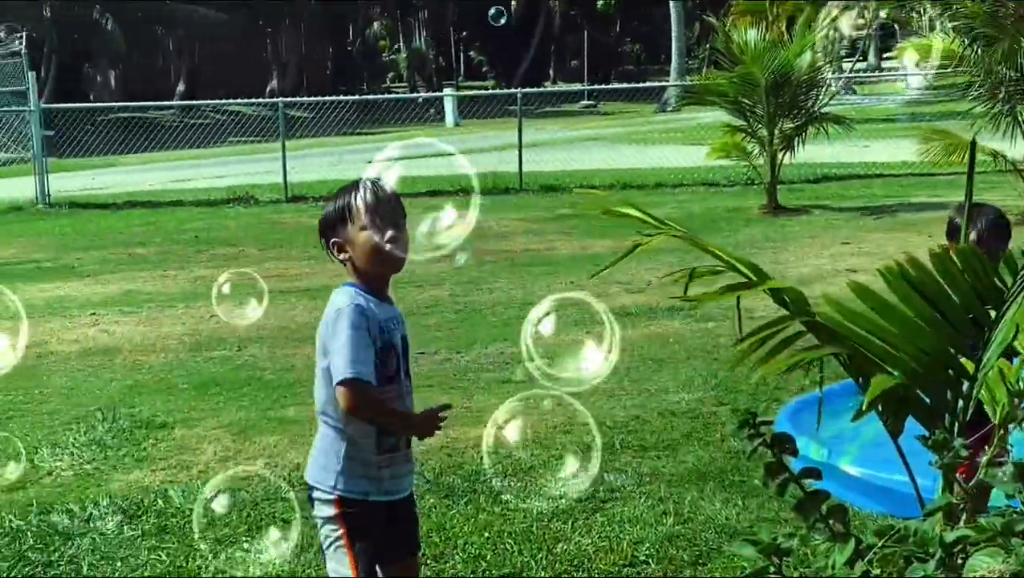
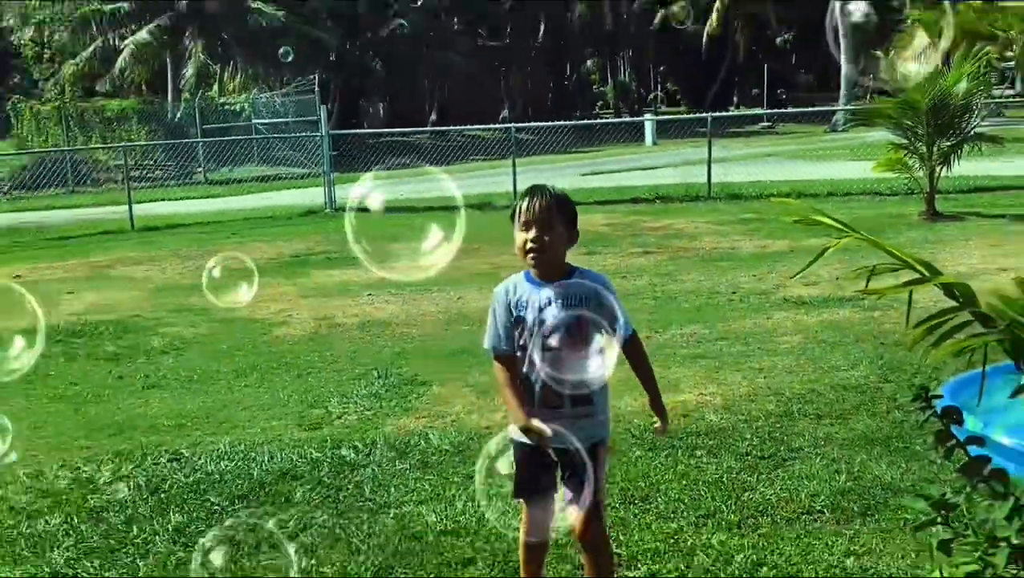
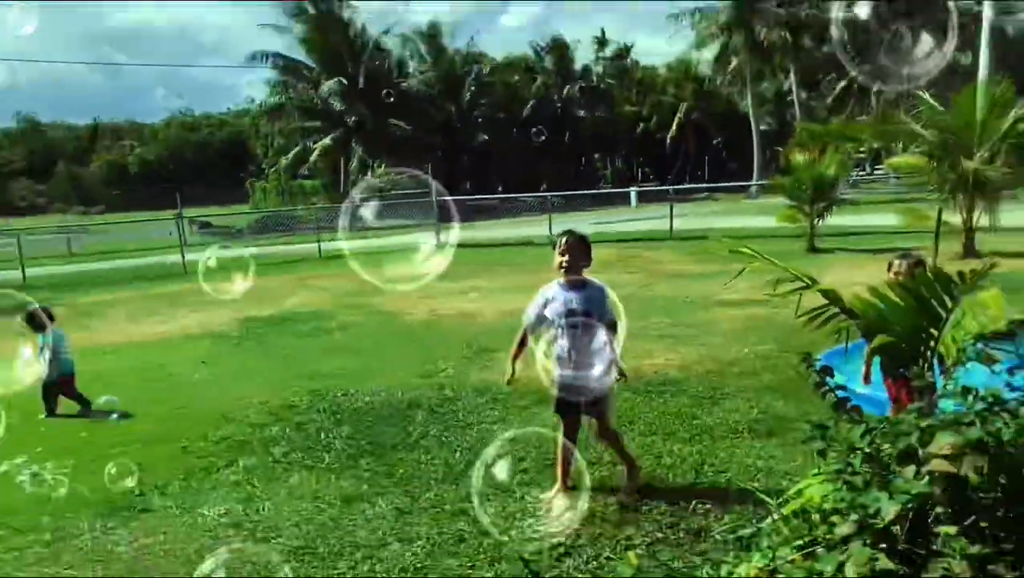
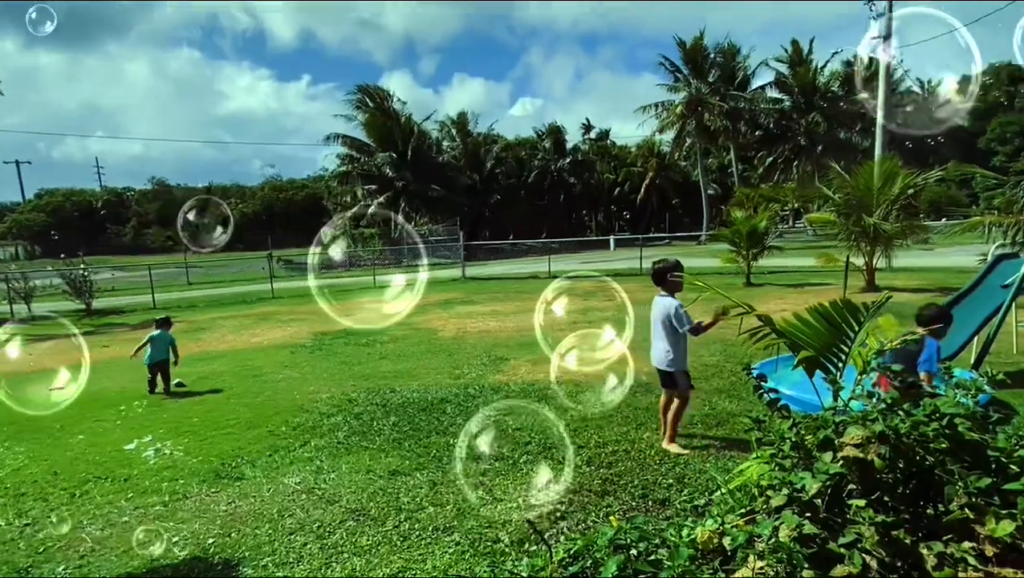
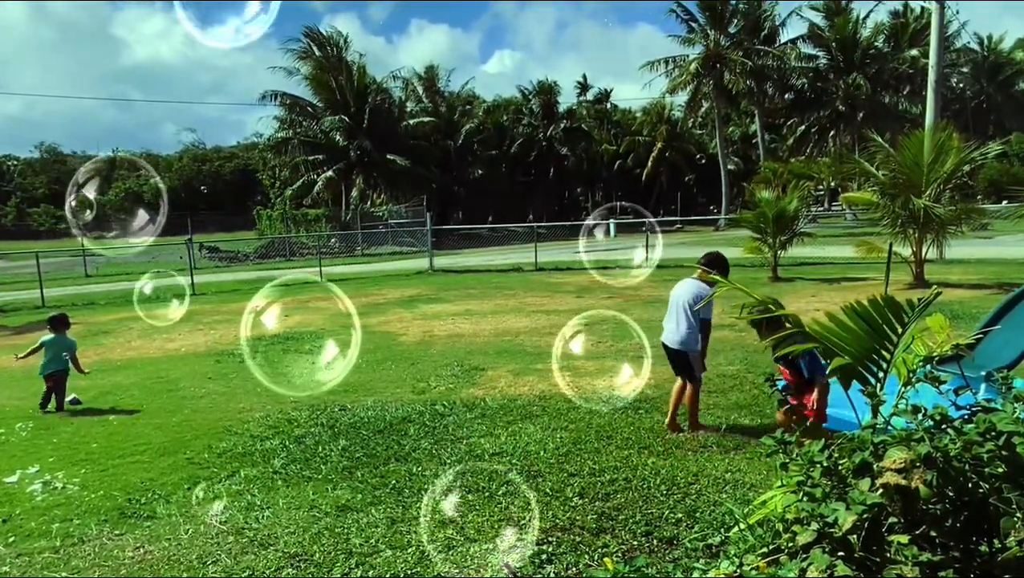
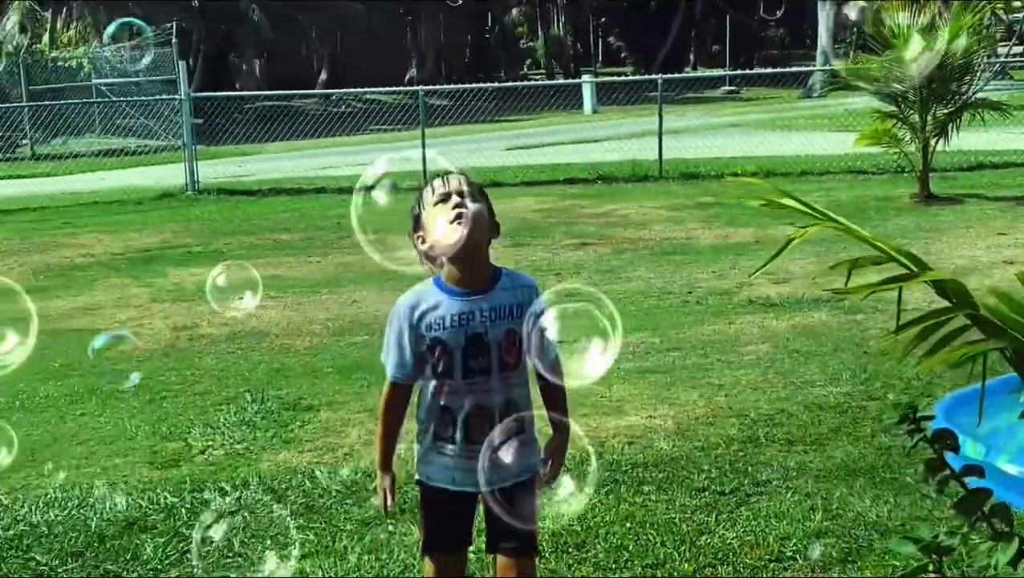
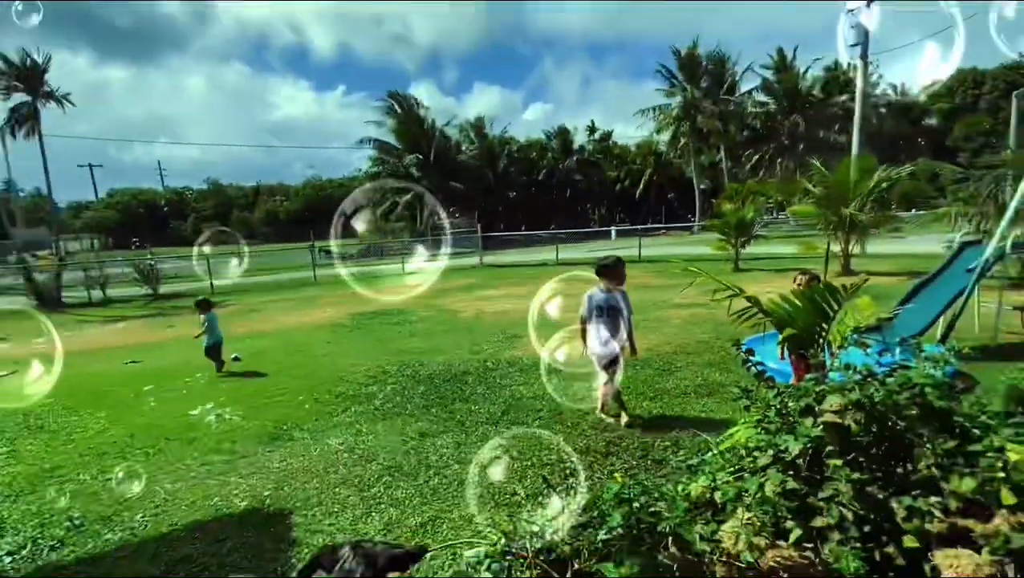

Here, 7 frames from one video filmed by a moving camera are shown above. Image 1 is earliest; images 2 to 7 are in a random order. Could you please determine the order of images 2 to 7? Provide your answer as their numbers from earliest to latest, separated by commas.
6, 2, 3, 7, 4, 5
